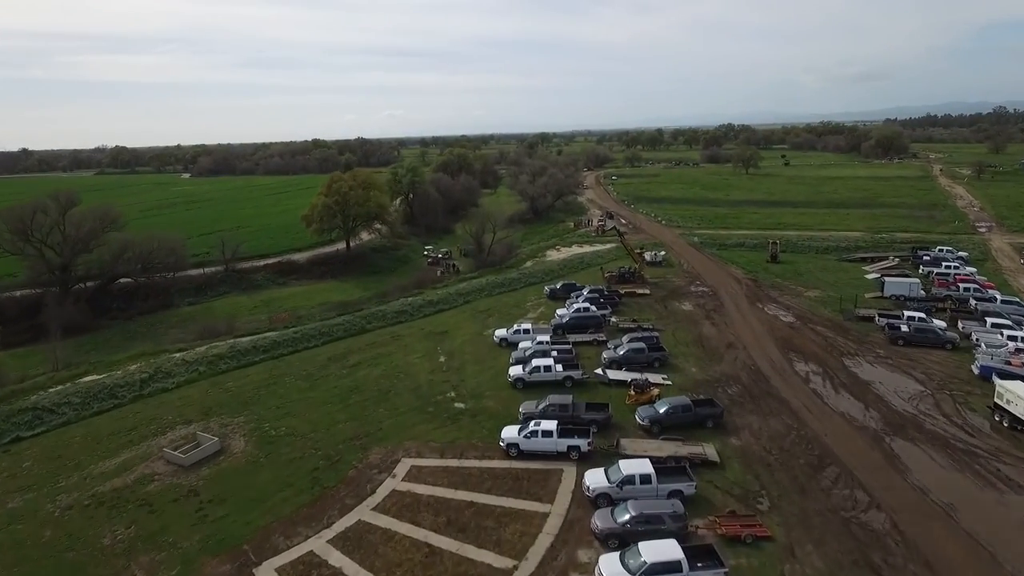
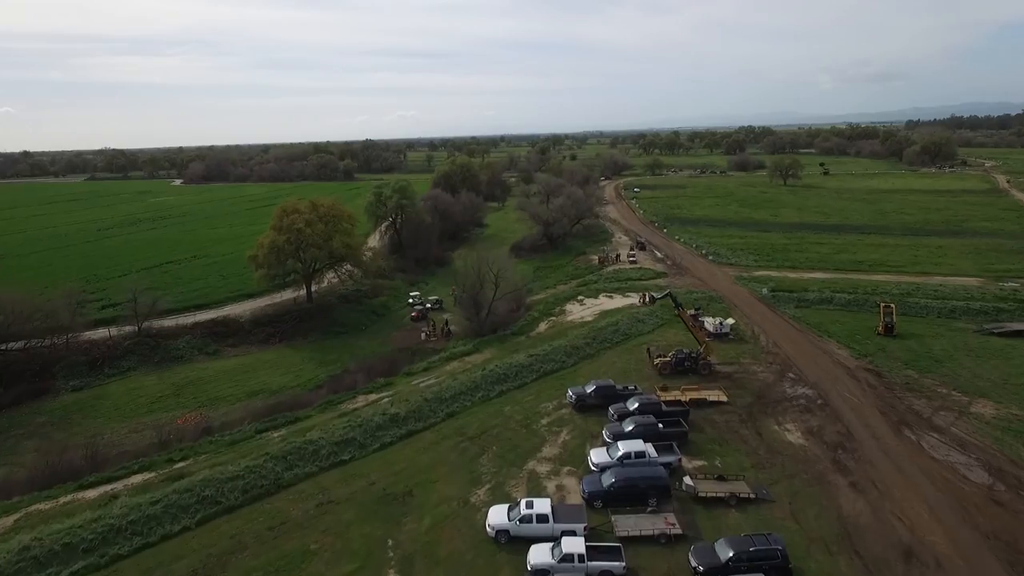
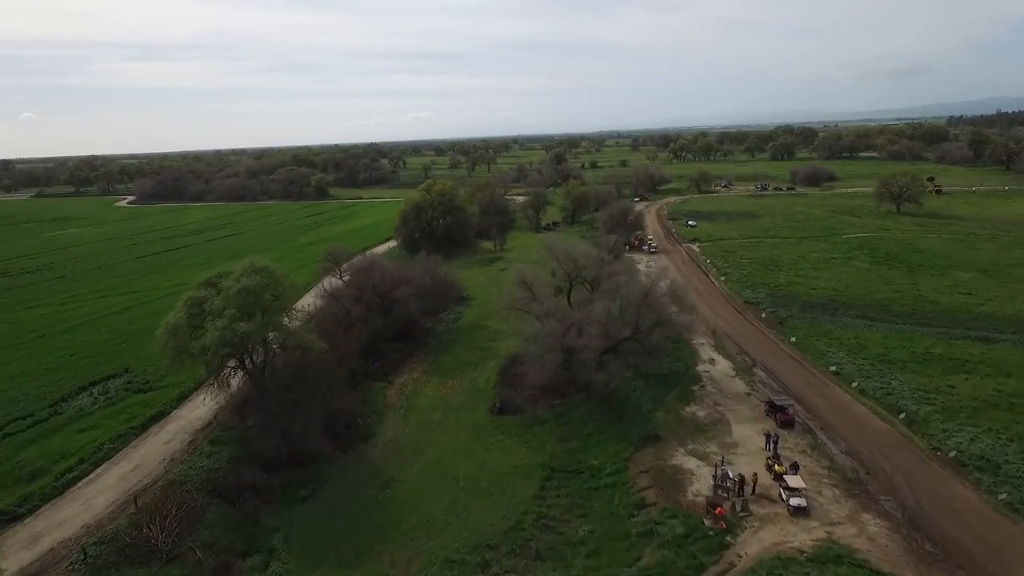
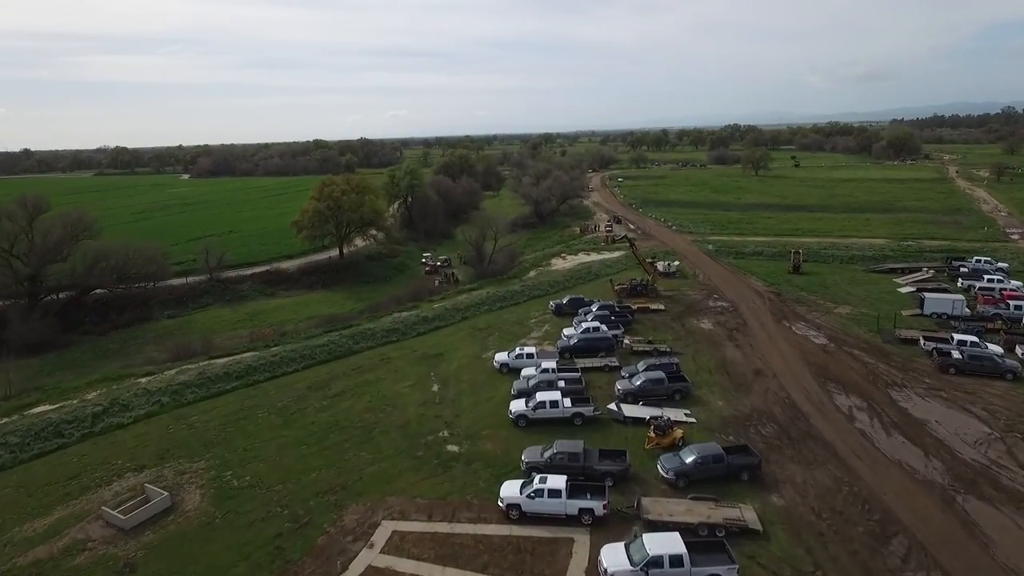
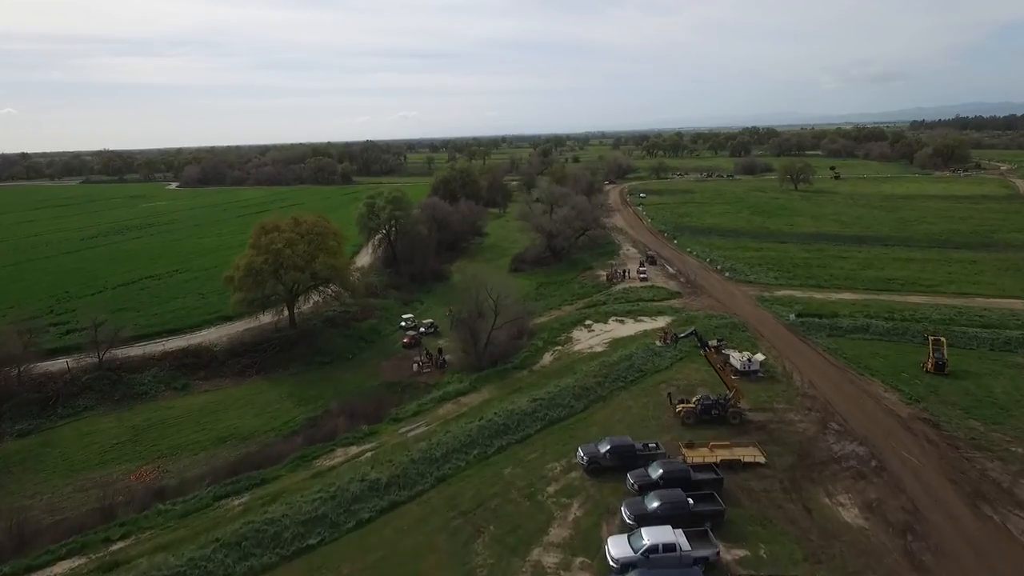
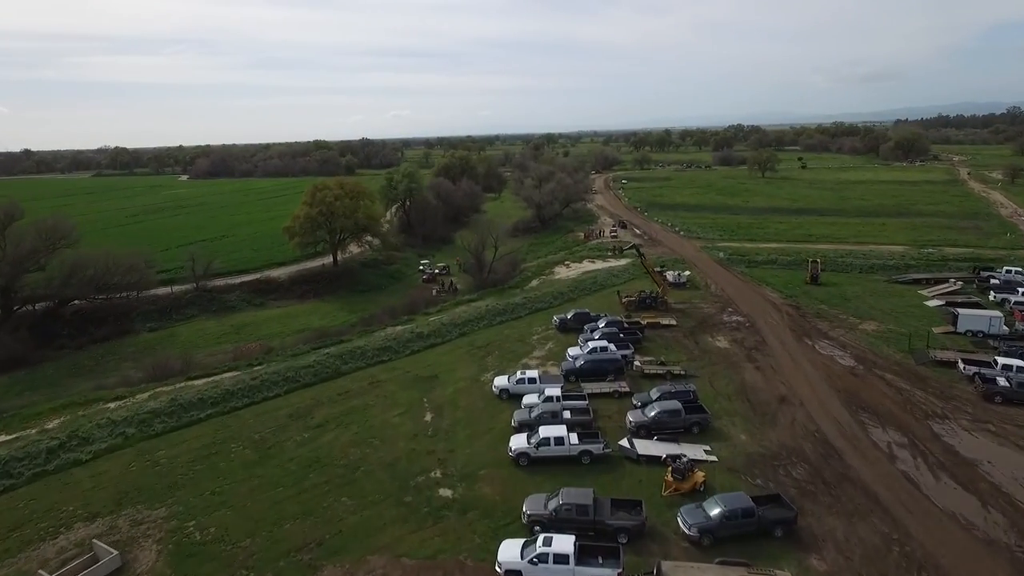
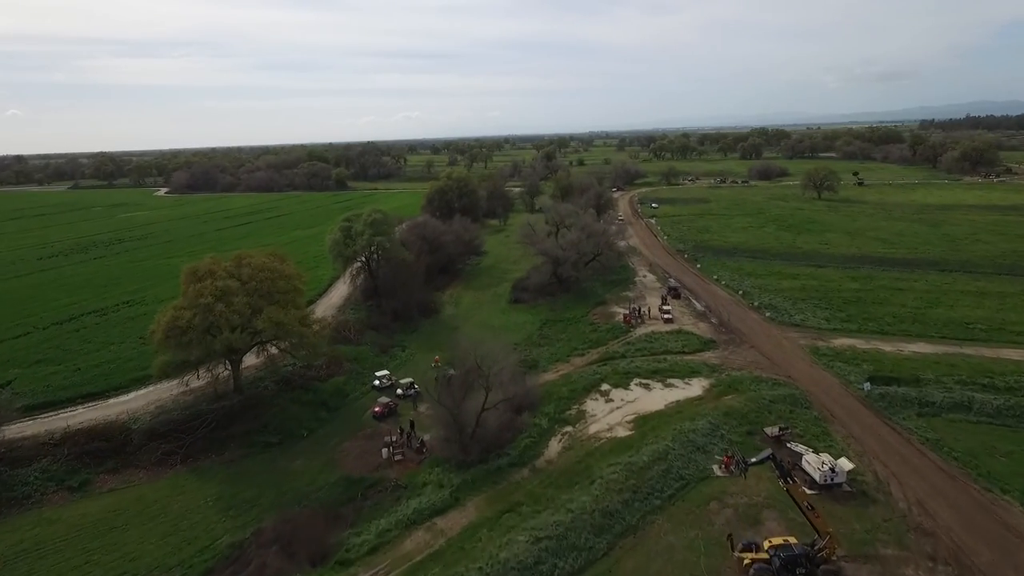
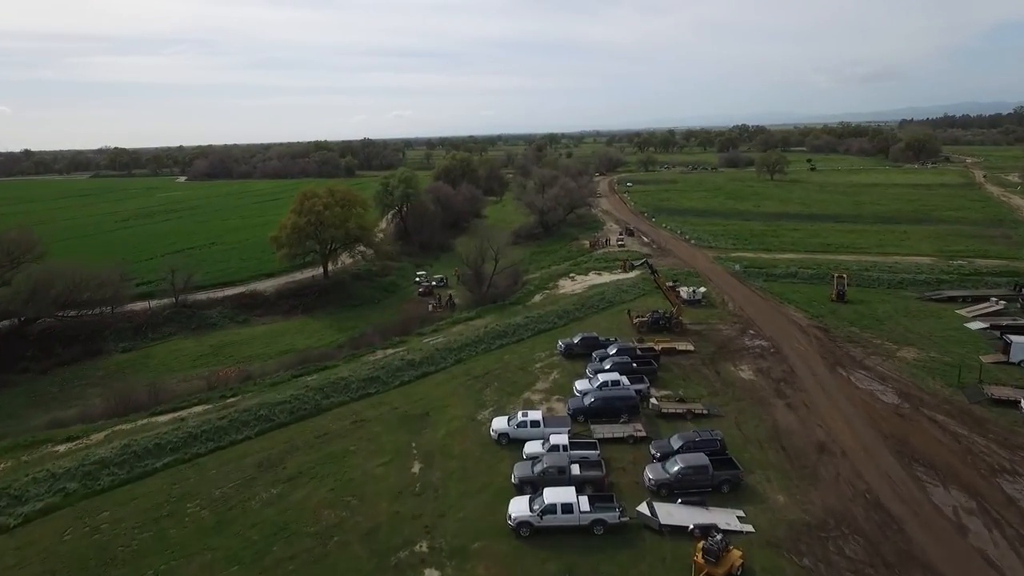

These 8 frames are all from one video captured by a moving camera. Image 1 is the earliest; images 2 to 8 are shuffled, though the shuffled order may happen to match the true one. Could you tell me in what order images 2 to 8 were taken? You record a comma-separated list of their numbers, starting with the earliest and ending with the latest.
4, 6, 8, 2, 5, 7, 3
